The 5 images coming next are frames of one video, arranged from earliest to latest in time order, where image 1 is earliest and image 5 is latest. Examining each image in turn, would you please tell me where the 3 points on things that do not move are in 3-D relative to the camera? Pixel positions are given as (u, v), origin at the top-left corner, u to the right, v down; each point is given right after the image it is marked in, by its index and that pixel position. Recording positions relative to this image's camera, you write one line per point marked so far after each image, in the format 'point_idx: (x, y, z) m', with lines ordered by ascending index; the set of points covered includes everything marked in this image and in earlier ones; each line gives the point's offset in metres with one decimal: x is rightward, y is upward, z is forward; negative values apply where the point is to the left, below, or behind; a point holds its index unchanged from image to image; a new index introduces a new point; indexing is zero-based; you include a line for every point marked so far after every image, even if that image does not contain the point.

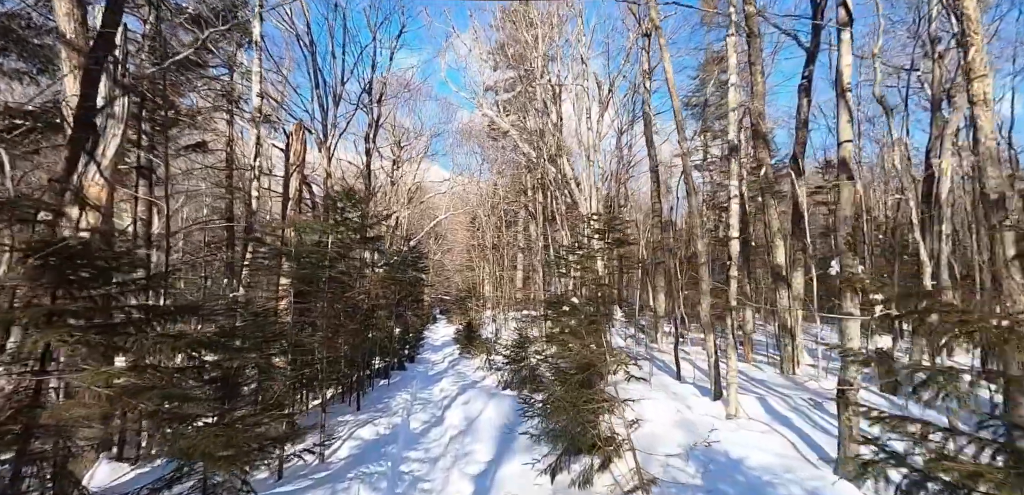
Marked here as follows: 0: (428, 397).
0: (-1.6, -2.9, +9.8) m
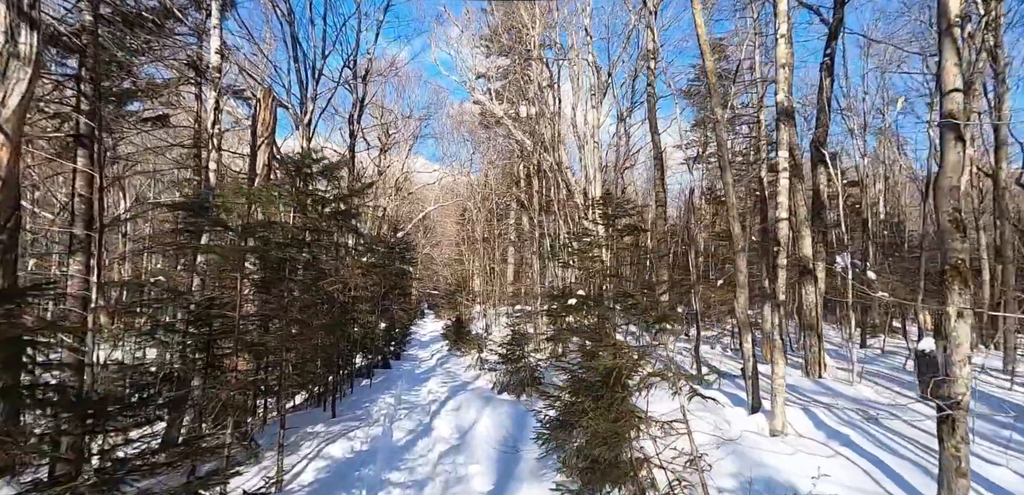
0: (-1.7, -2.7, +8.8) m
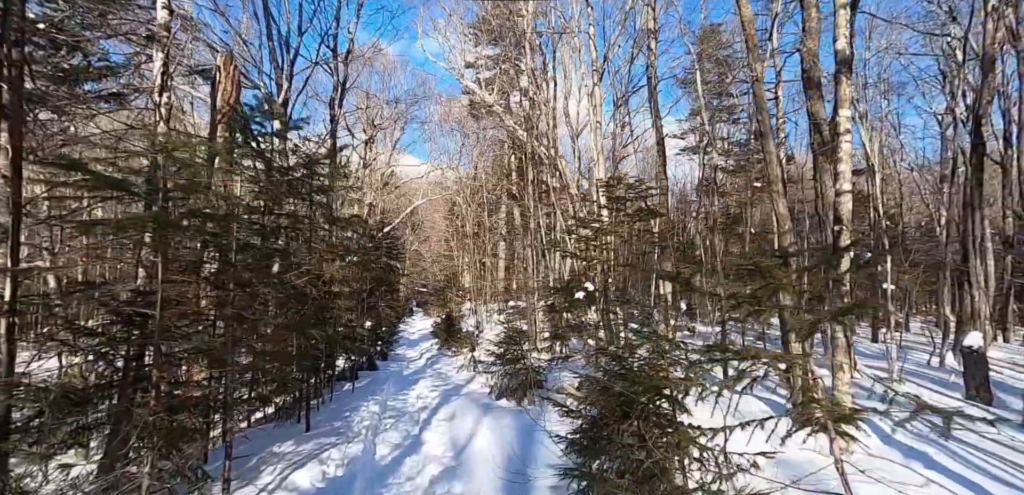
0: (-1.7, -2.5, +7.9) m
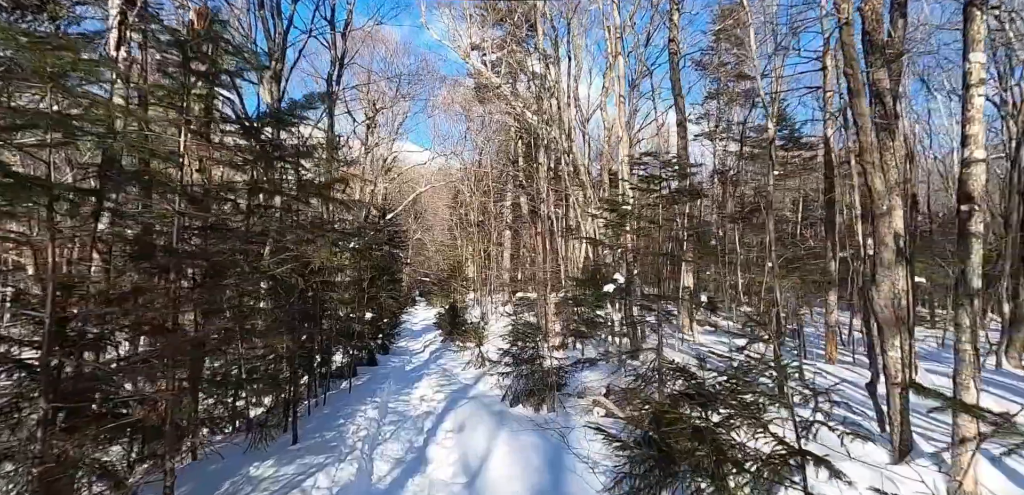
0: (-1.5, -2.3, +7.1) m
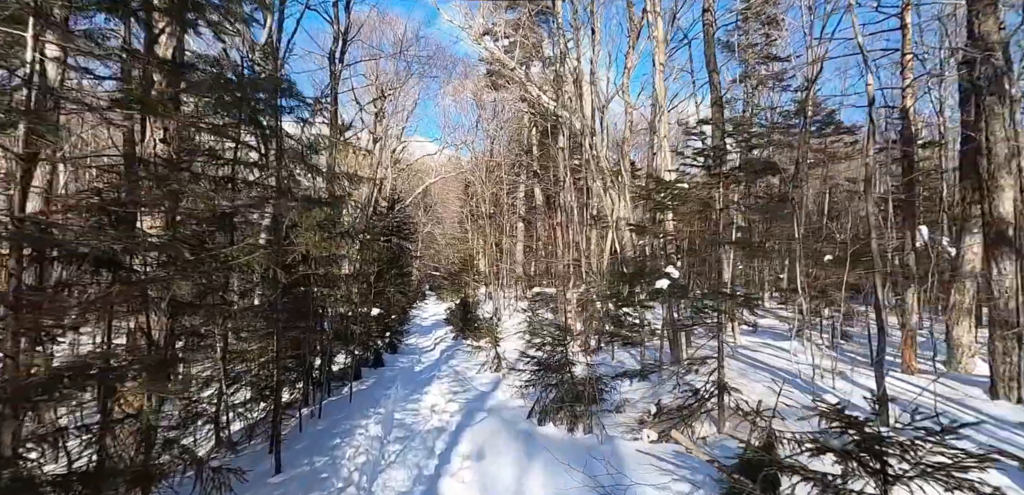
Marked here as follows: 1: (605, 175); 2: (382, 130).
0: (-1.2, -2.2, +6.1) m
1: (+2.6, +2.1, +13.9) m
2: (-4.8, +4.4, +18.0) m
